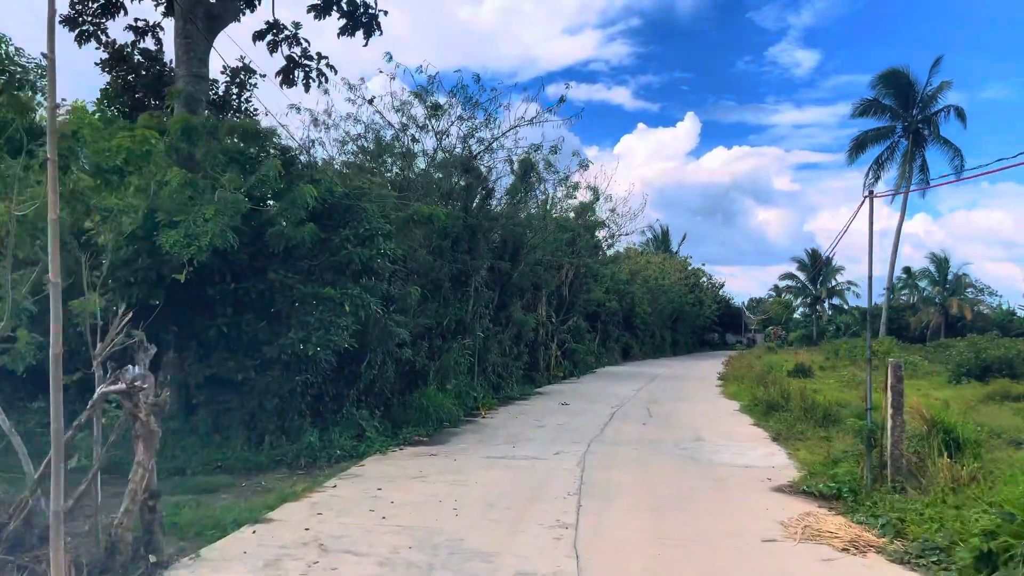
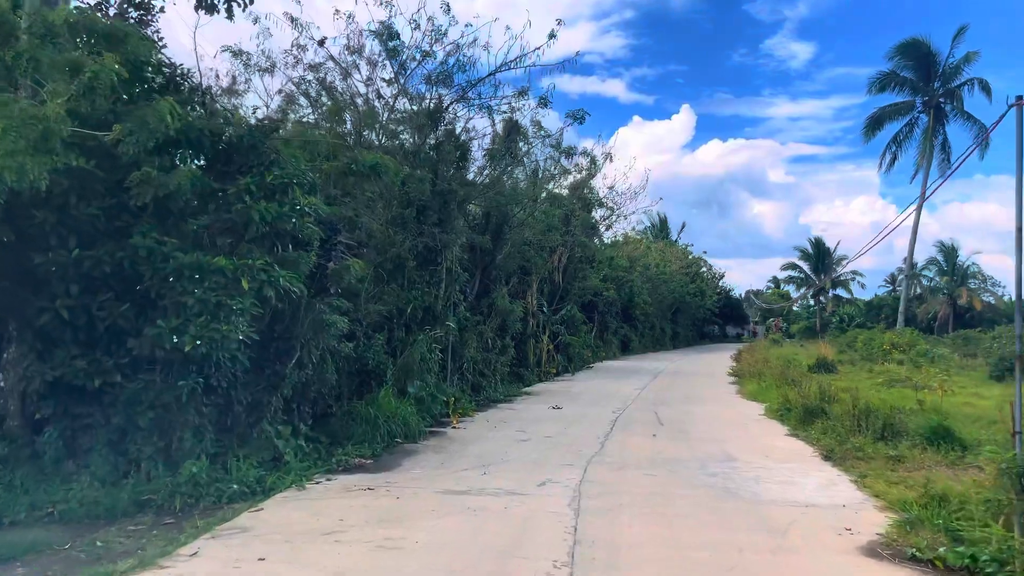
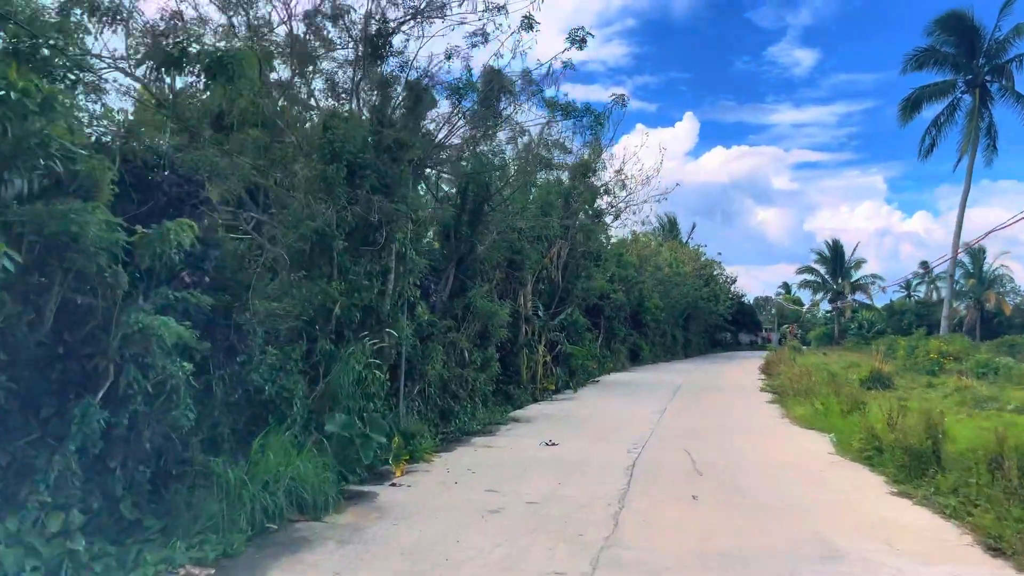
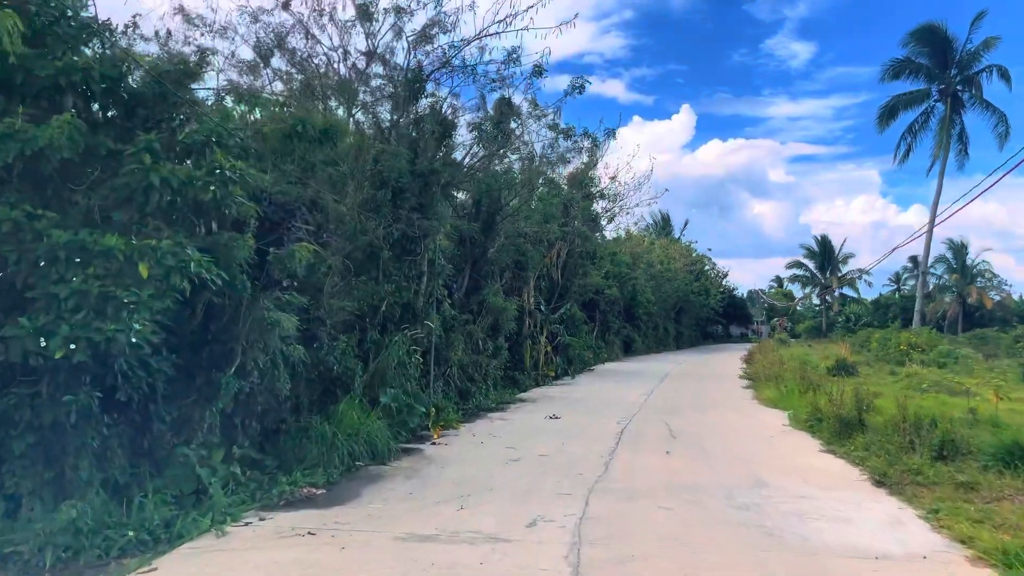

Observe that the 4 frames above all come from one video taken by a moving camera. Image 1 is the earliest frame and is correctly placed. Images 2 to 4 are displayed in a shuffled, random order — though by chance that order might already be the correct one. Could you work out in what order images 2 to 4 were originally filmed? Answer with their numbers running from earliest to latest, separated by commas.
2, 4, 3
